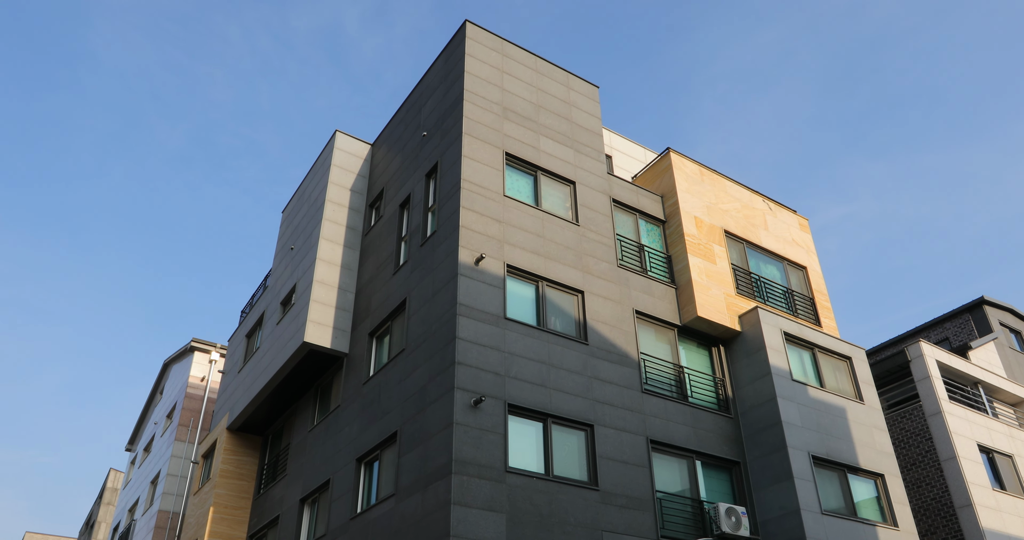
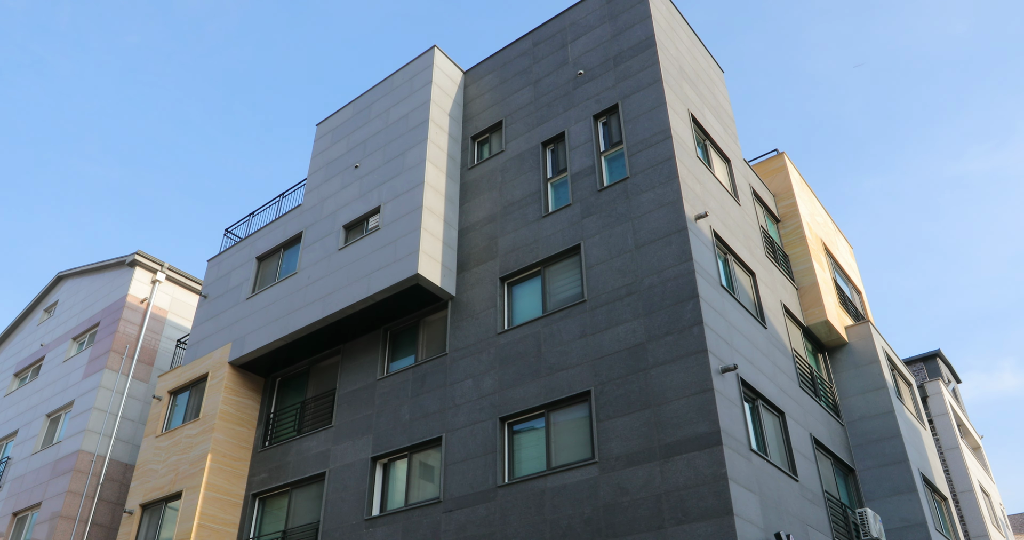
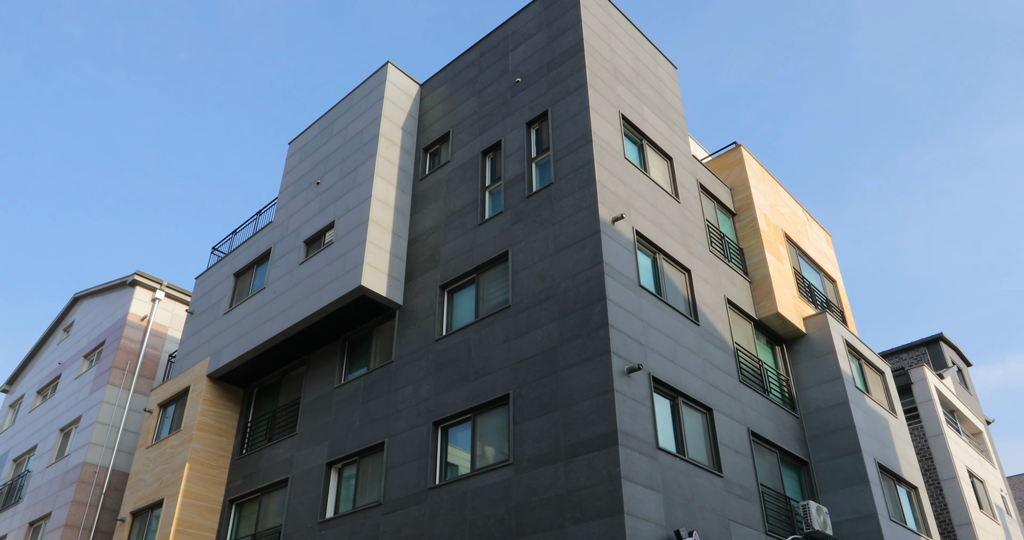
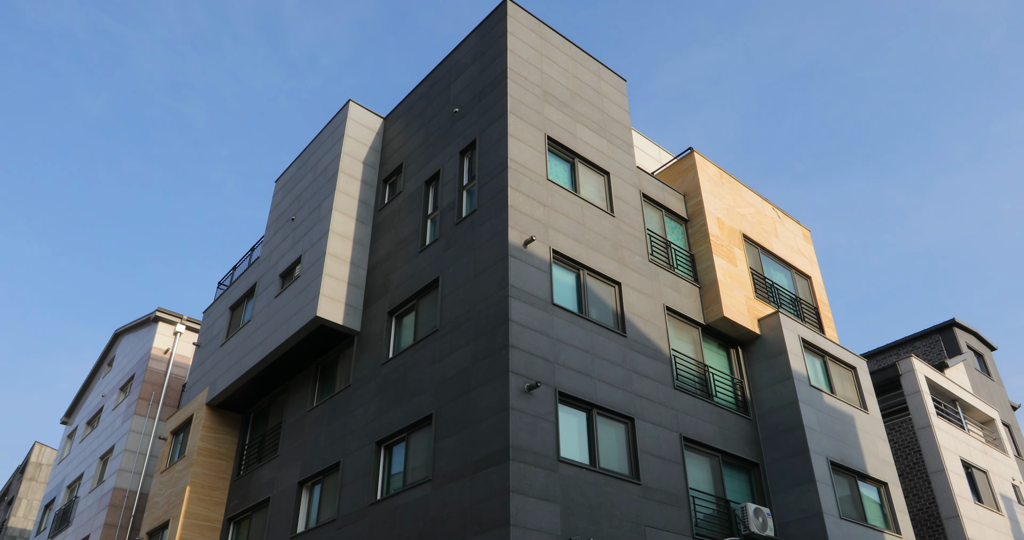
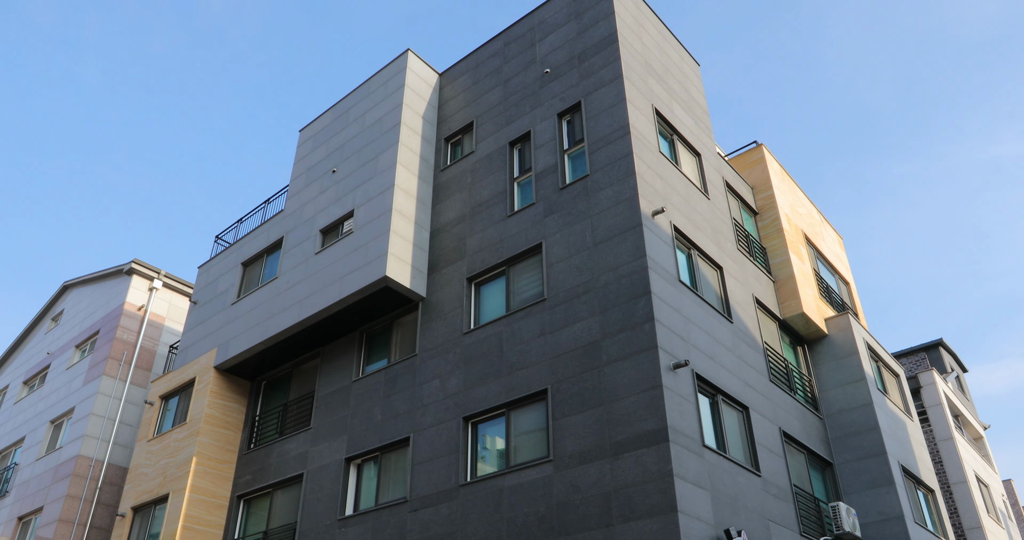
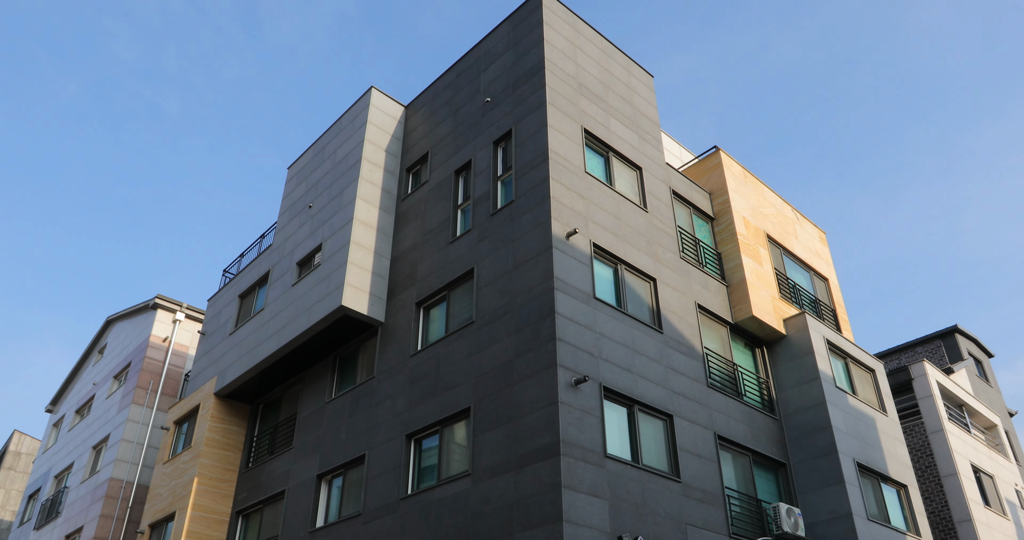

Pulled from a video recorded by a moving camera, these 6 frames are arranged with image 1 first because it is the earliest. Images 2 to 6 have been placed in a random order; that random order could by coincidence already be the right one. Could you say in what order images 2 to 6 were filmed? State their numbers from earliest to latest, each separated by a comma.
4, 6, 3, 5, 2
